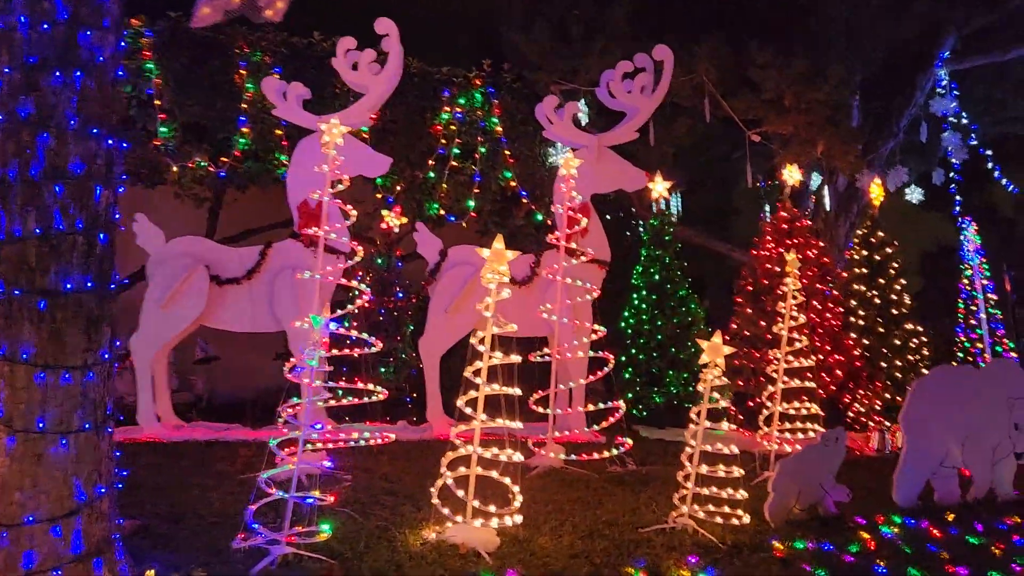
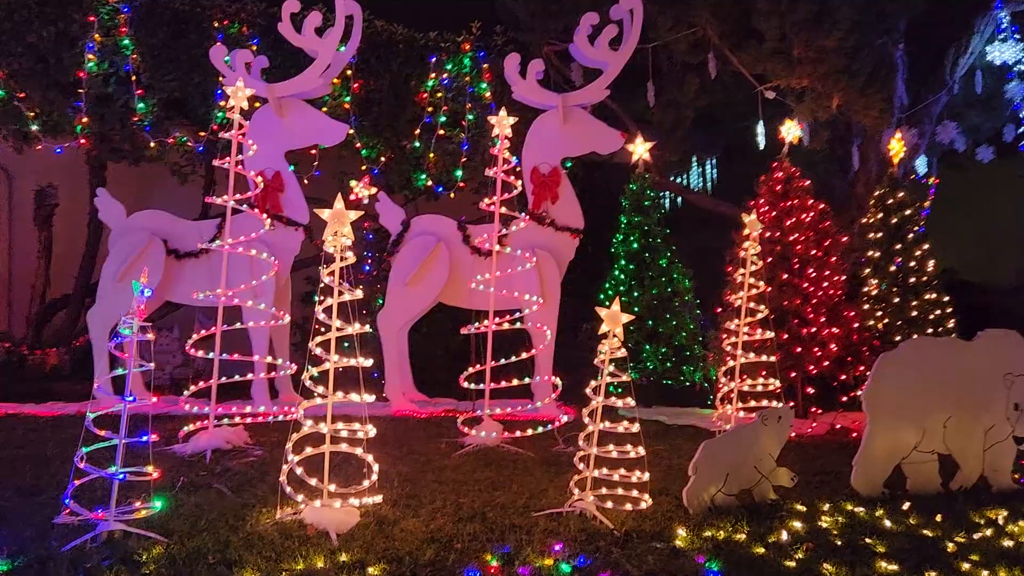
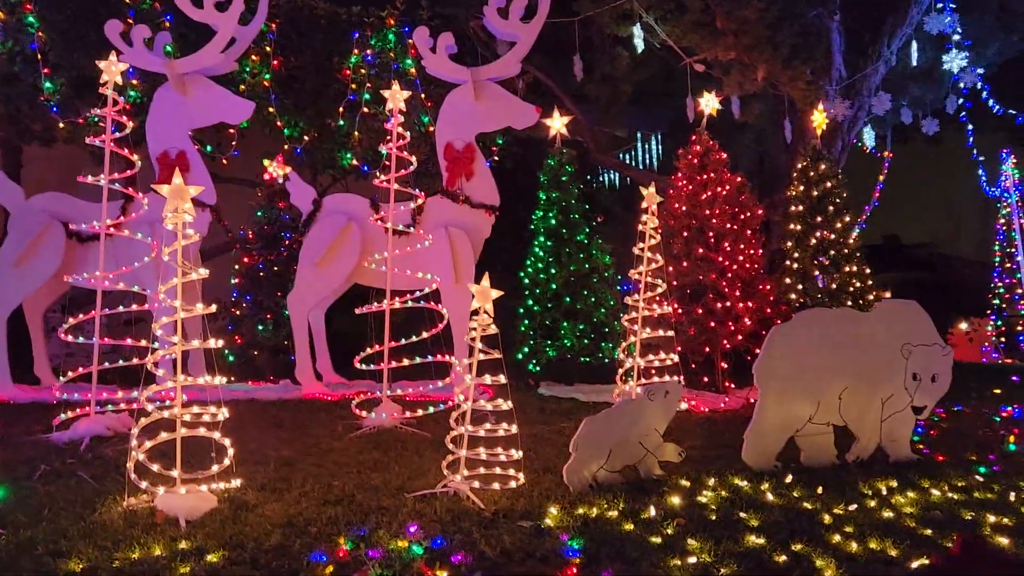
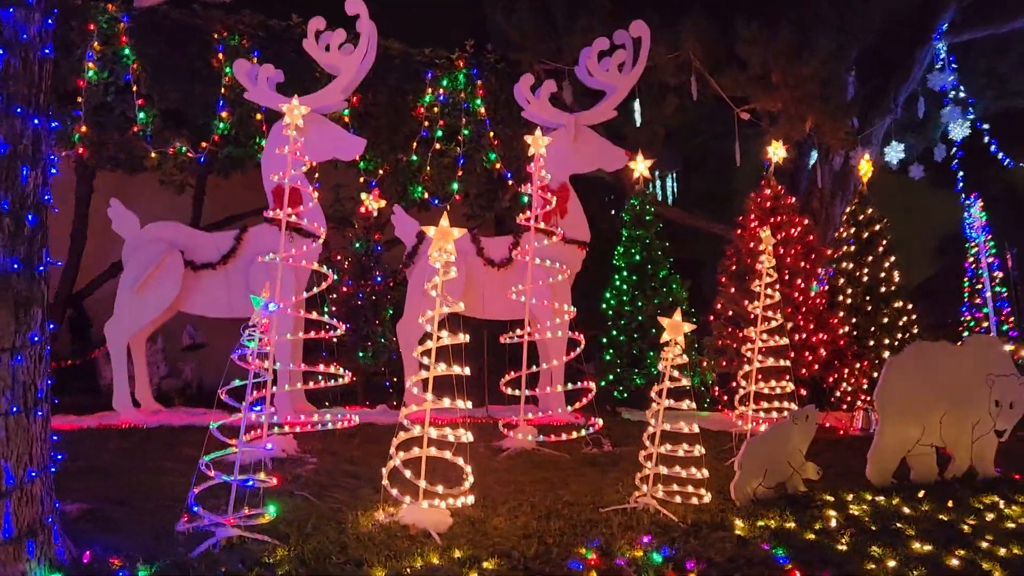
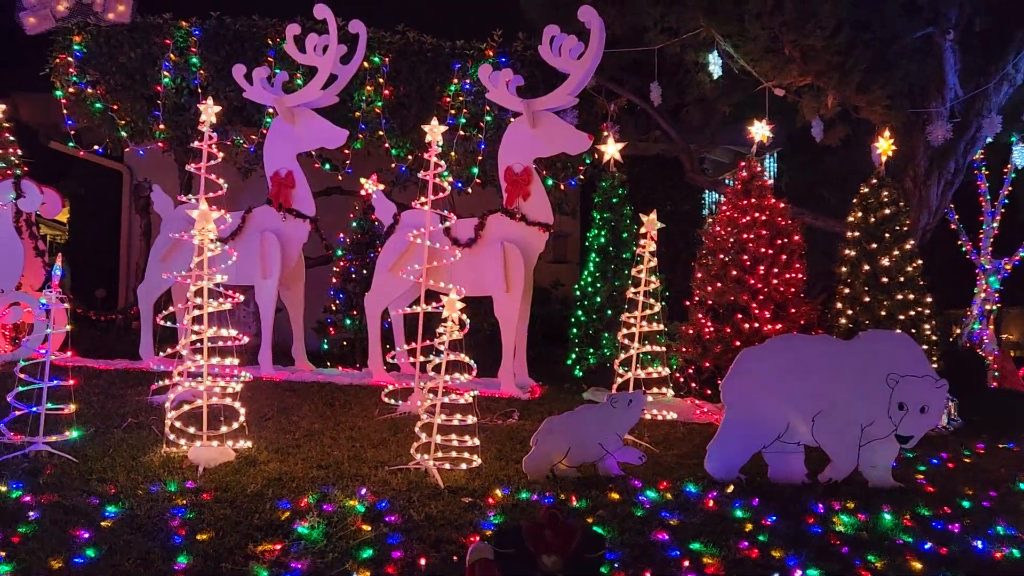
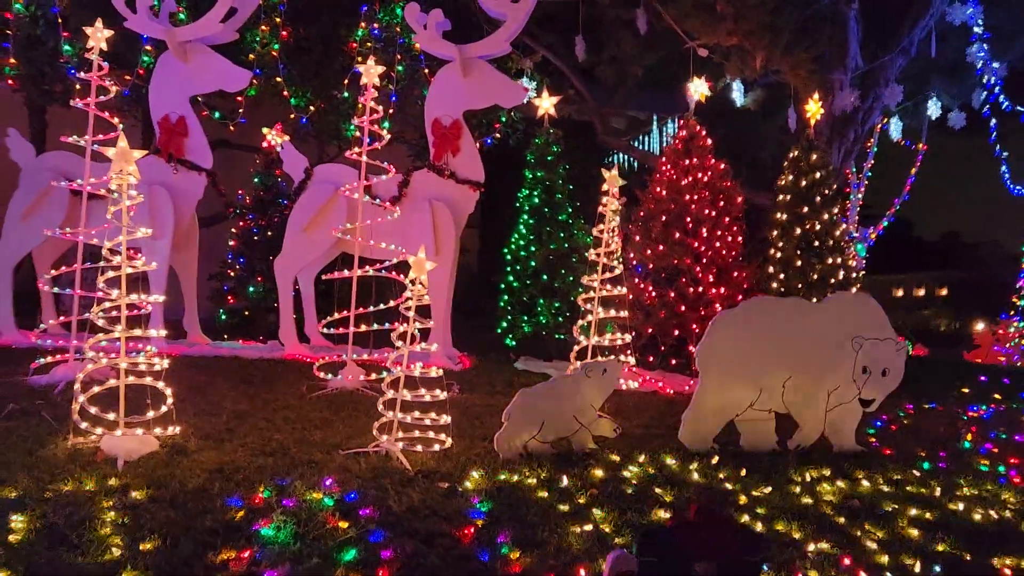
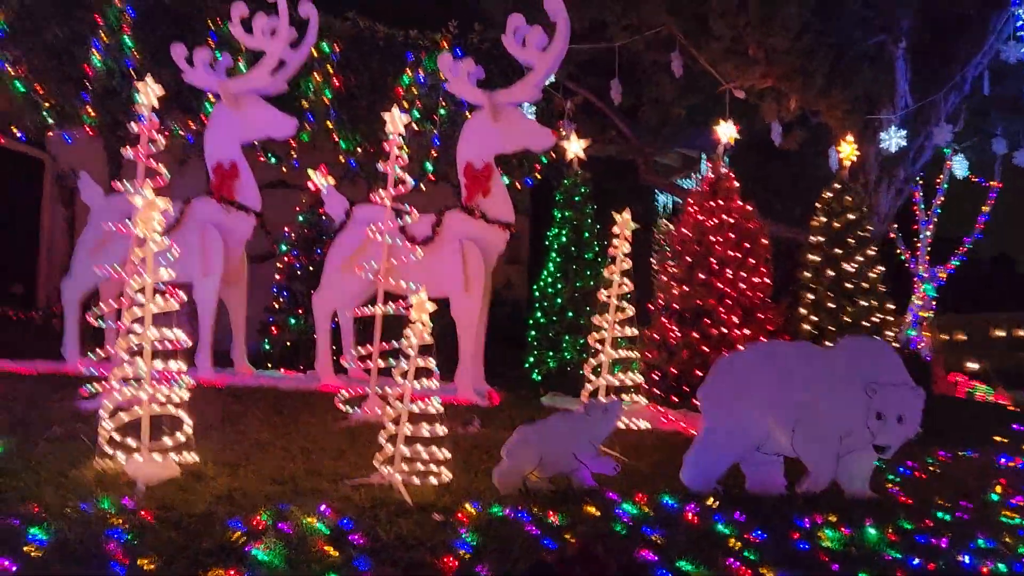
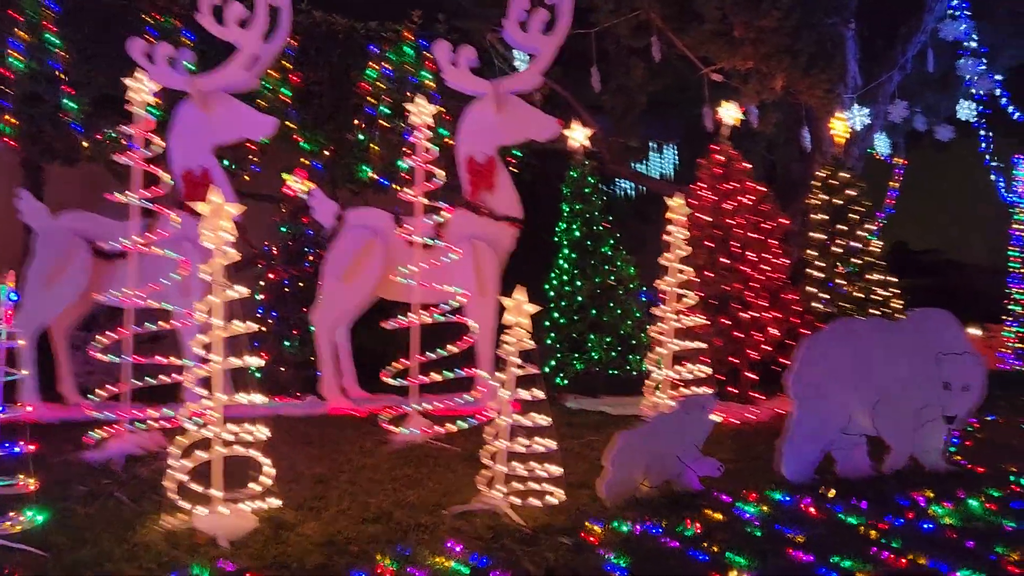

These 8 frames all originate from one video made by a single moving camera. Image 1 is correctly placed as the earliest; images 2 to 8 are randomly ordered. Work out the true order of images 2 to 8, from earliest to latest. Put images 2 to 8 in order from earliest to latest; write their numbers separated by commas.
4, 2, 8, 3, 6, 7, 5
